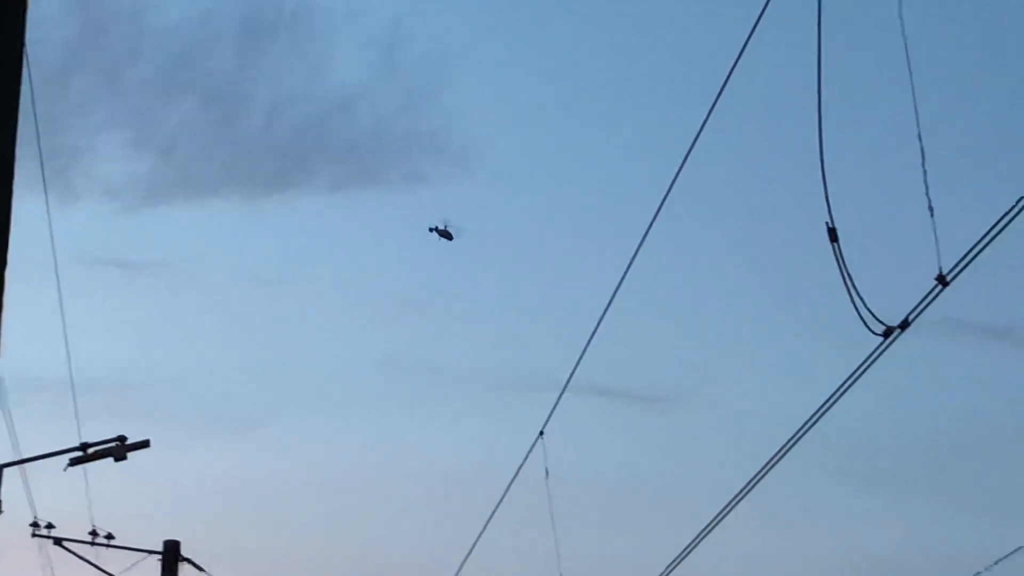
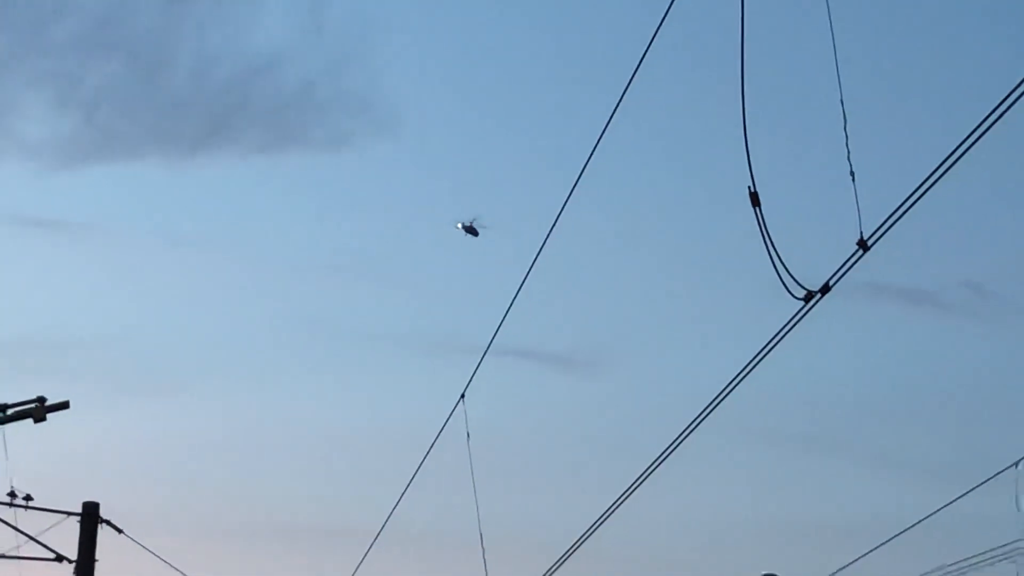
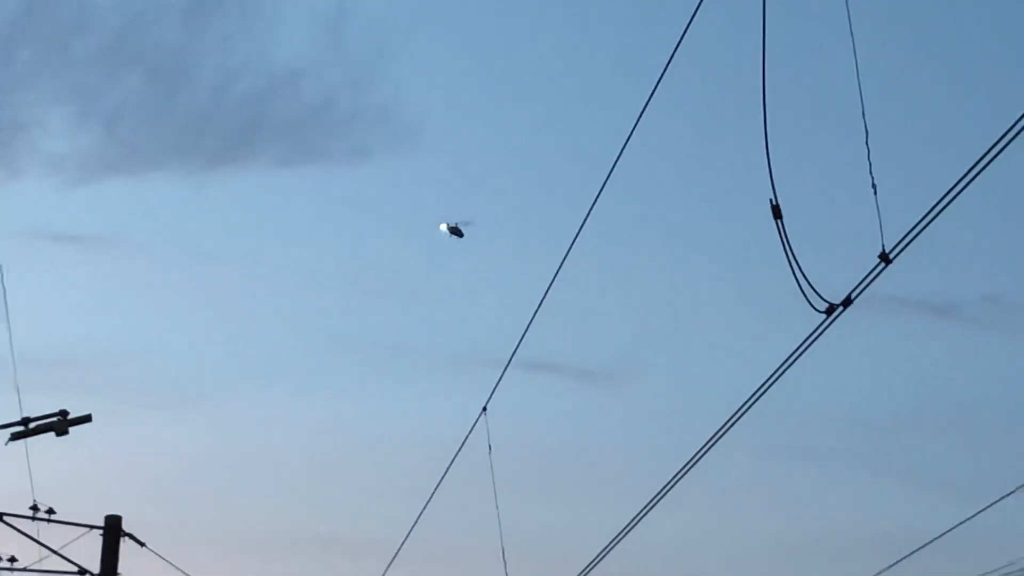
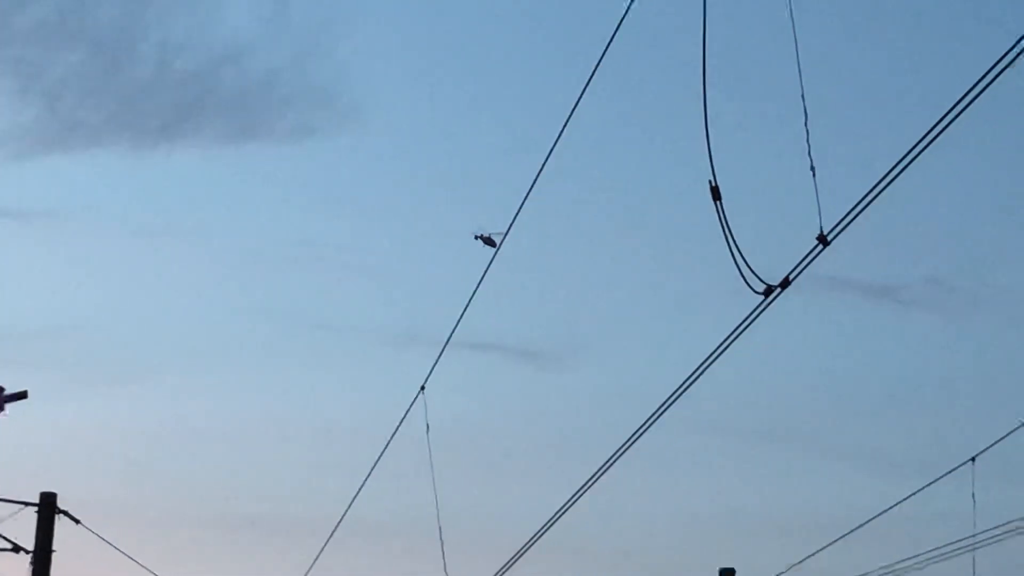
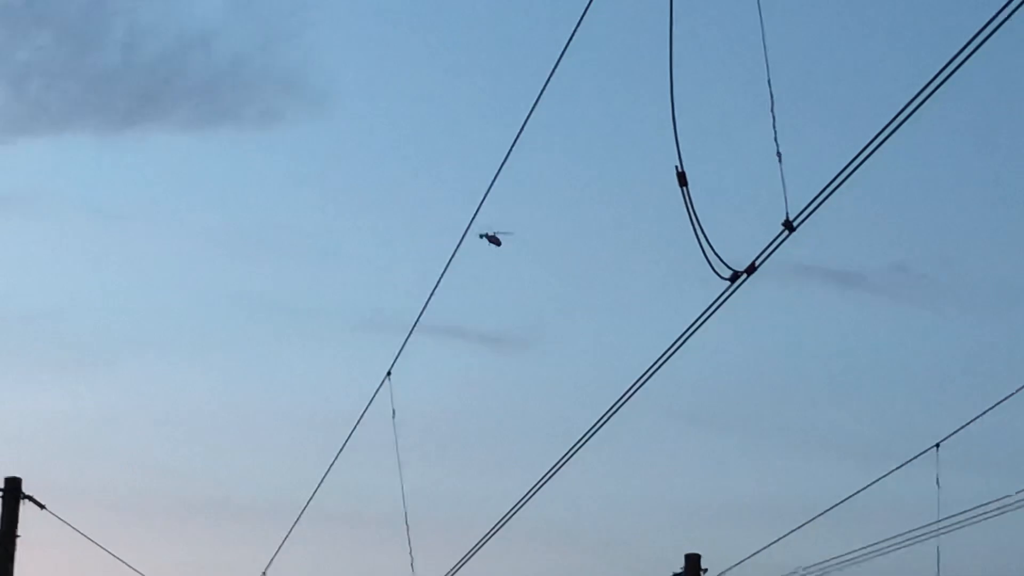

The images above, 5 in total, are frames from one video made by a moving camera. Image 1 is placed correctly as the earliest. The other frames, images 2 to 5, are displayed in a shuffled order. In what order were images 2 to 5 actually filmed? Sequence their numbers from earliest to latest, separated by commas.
3, 2, 4, 5
